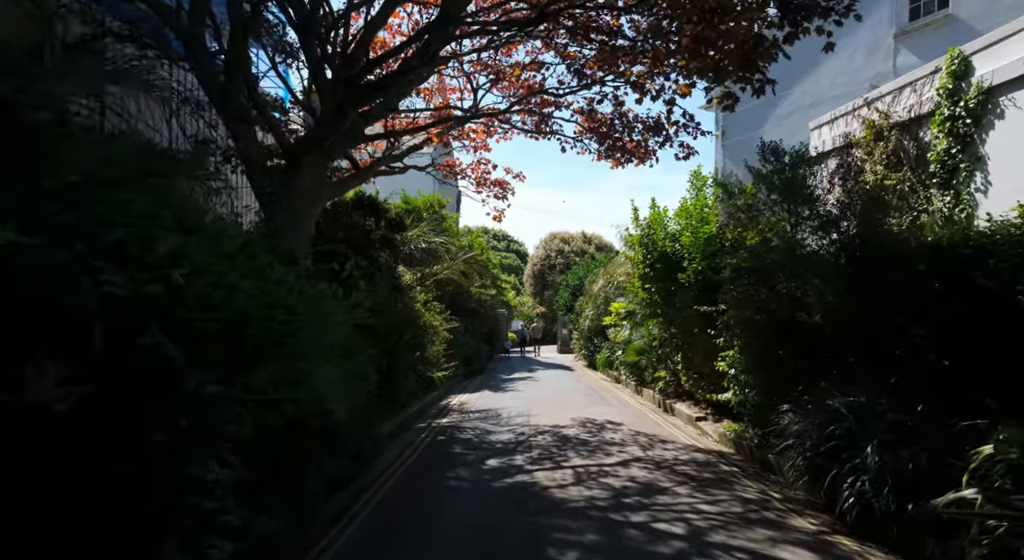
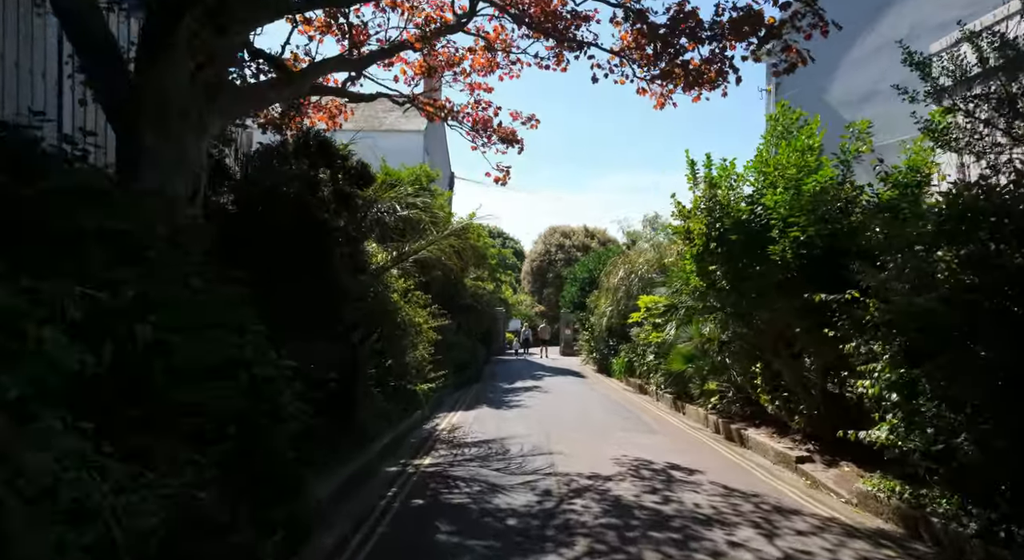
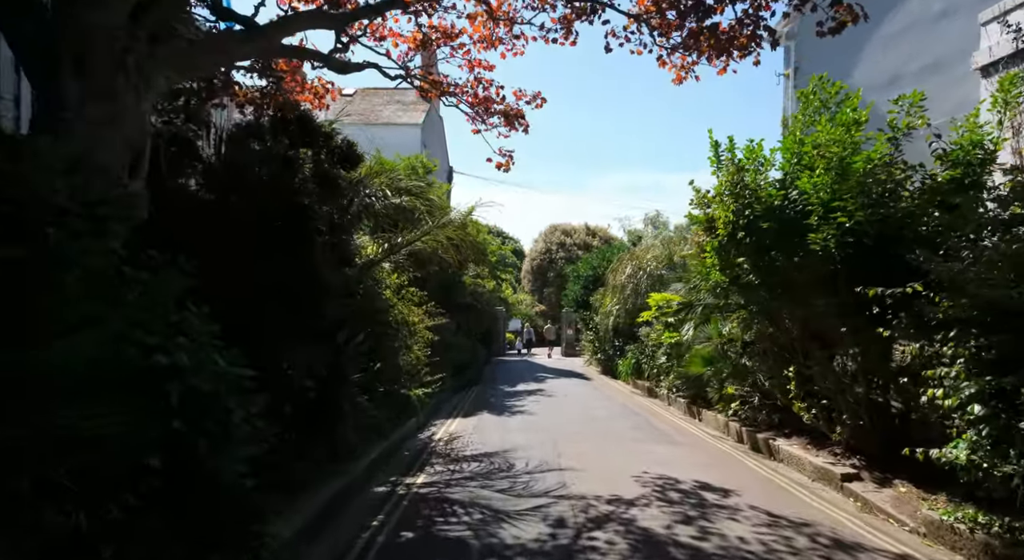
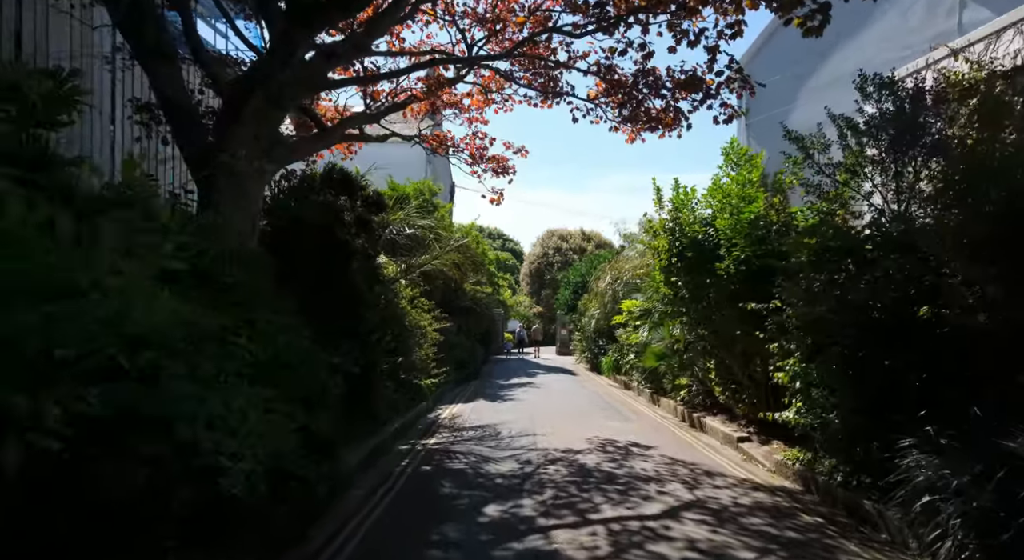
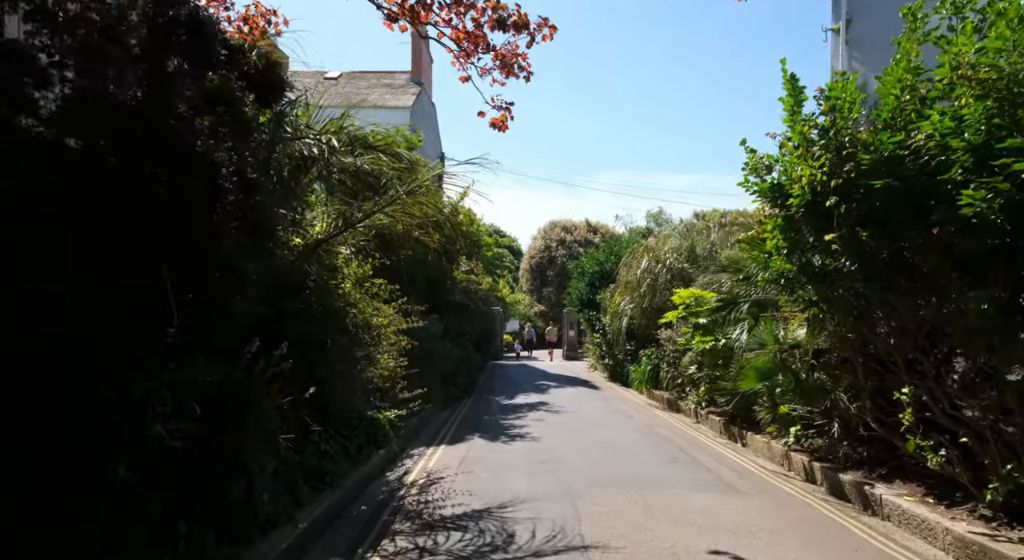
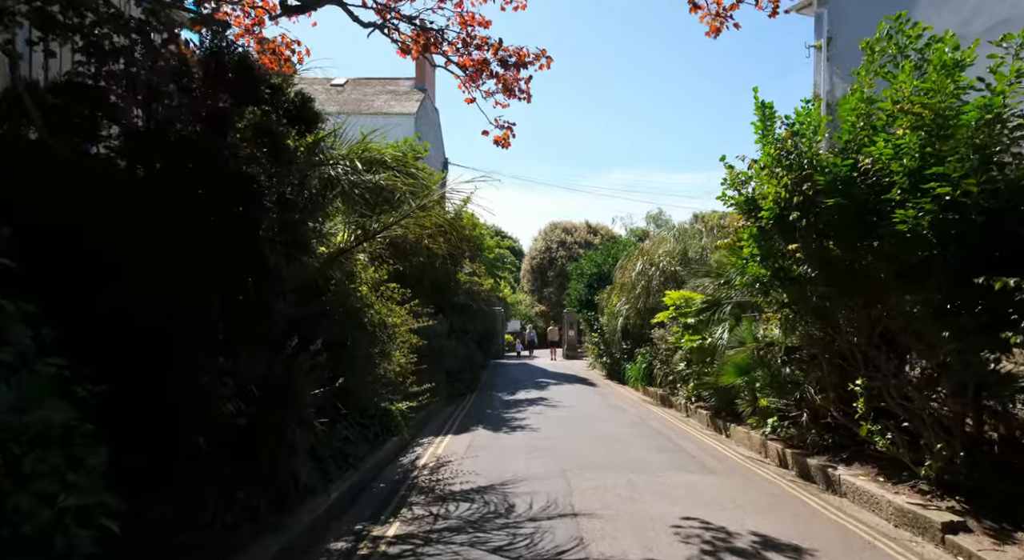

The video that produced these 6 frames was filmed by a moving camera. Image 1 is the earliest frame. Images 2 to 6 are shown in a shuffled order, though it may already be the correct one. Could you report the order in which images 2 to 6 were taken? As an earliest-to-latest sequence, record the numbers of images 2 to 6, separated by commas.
4, 2, 3, 6, 5
